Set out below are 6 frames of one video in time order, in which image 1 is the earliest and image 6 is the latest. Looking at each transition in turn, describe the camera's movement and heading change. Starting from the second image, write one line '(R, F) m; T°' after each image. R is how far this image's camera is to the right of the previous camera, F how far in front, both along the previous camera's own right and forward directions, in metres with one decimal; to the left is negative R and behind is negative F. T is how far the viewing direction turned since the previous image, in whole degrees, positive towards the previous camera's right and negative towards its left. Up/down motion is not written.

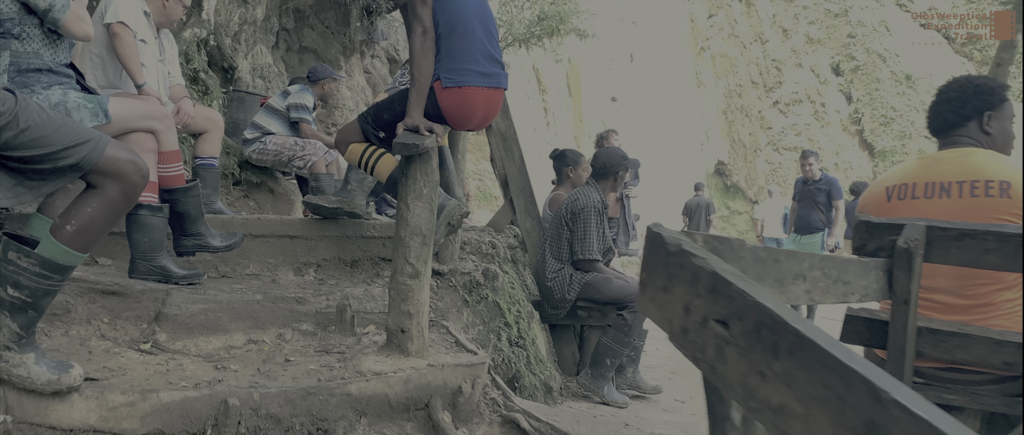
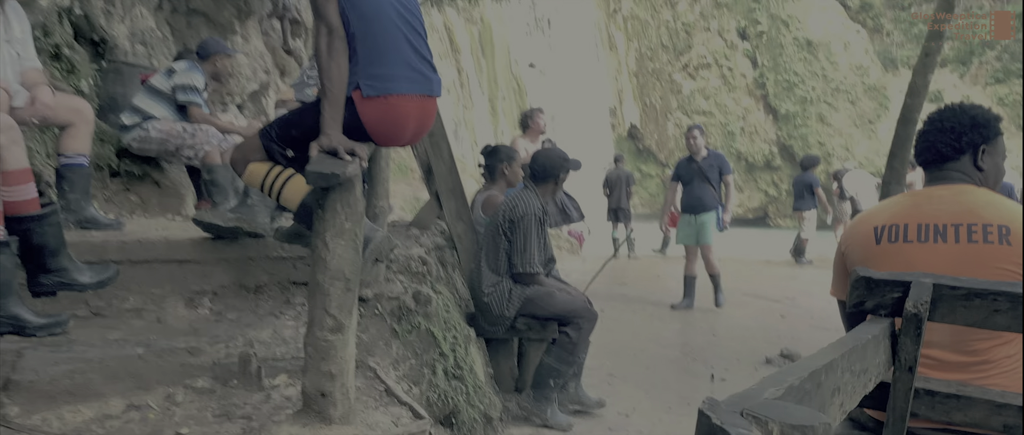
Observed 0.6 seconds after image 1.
(-0.1, +0.5) m; +6°
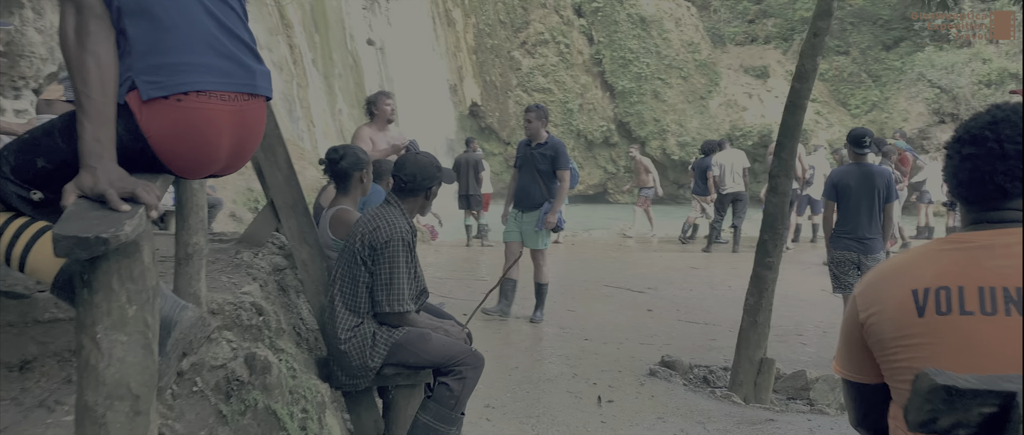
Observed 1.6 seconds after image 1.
(-0.1, +0.7) m; +11°
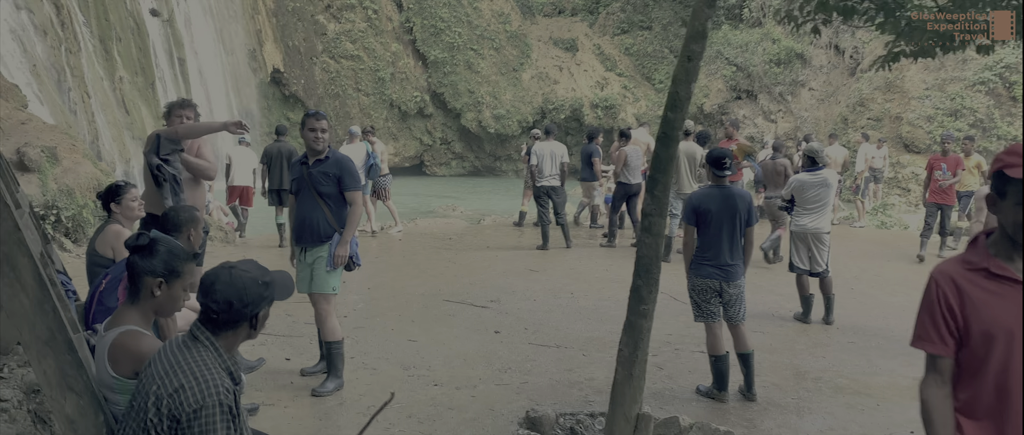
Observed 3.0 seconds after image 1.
(-0.1, +0.9) m; +13°
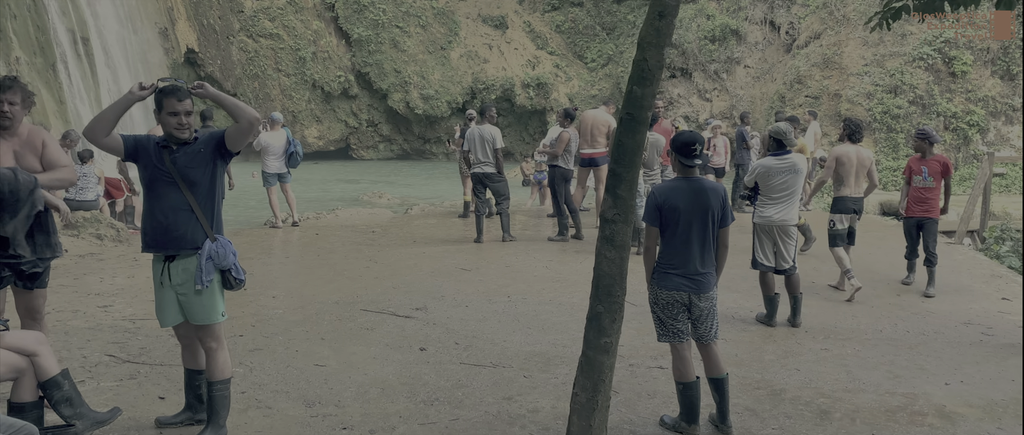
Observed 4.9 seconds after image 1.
(+0.1, +1.0) m; +5°
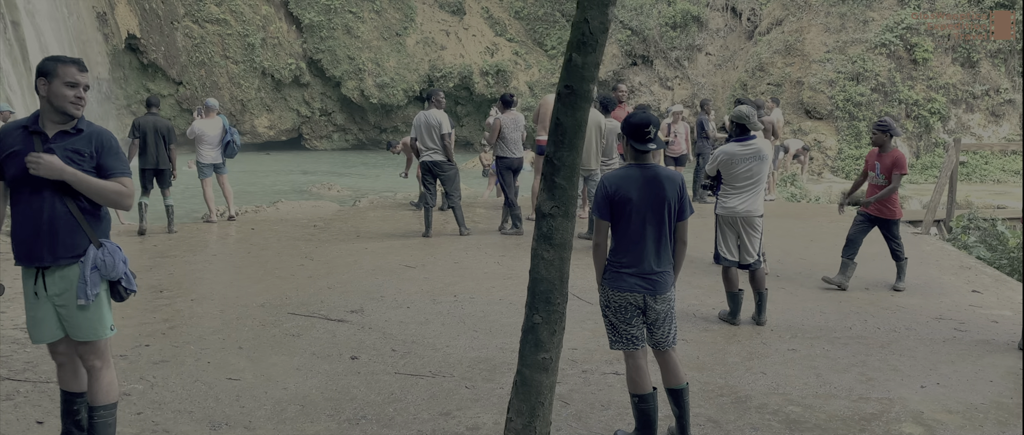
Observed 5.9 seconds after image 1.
(+0.2, +0.5) m; +3°
